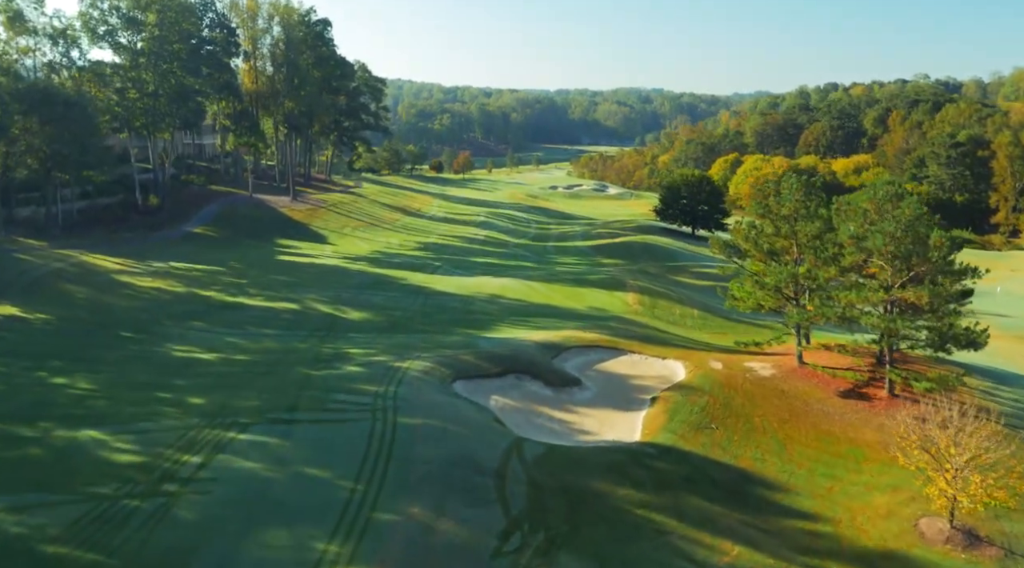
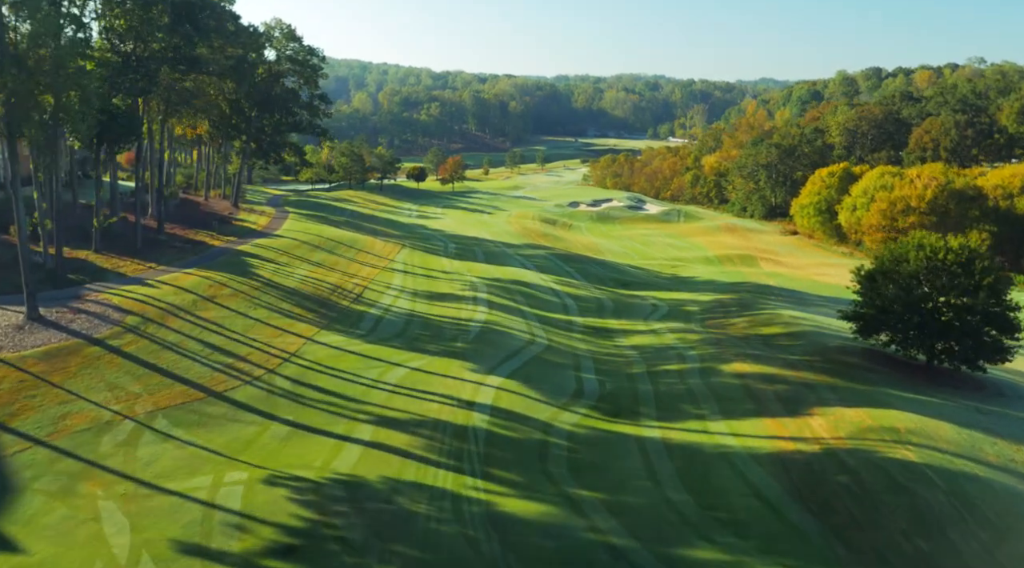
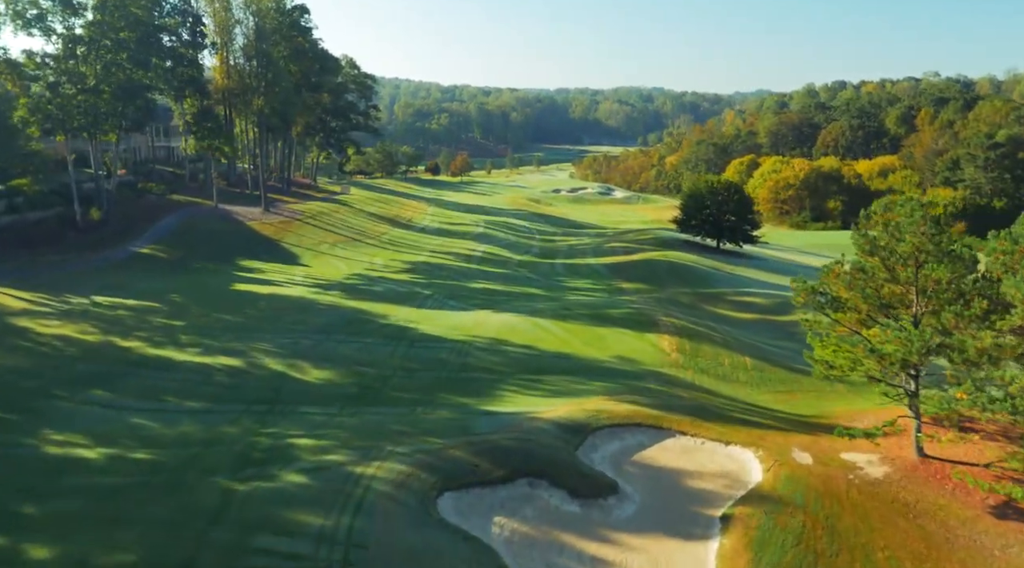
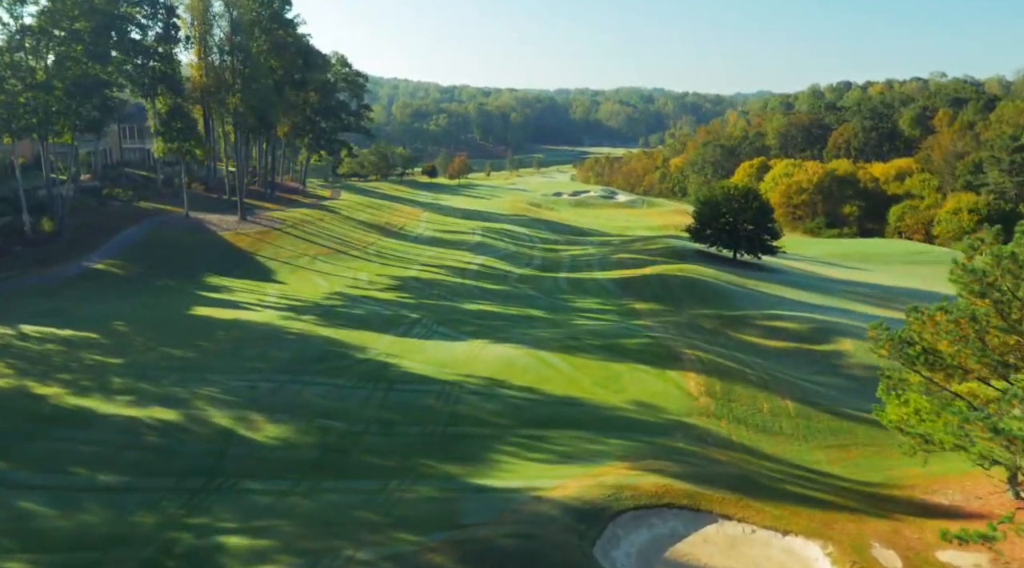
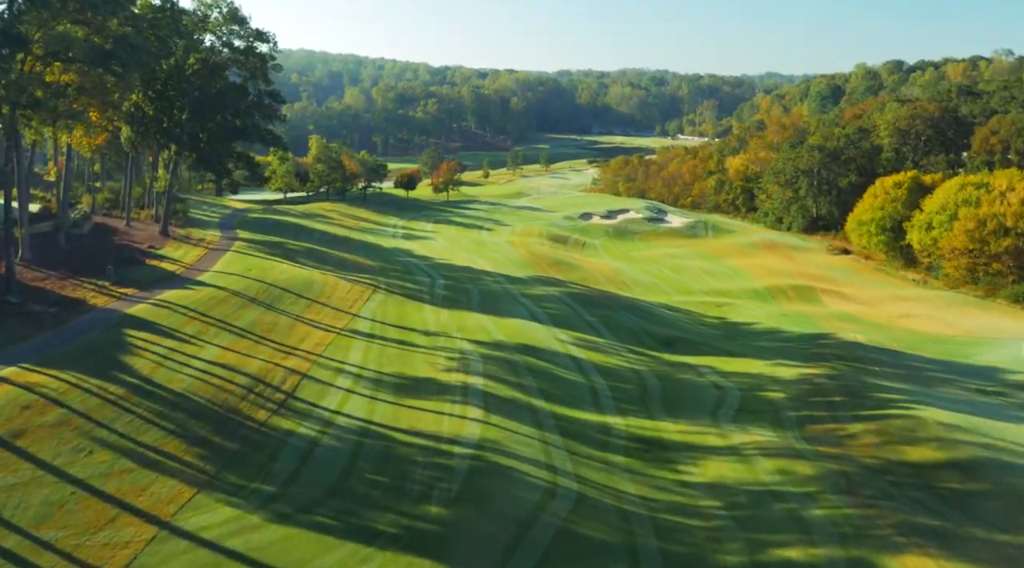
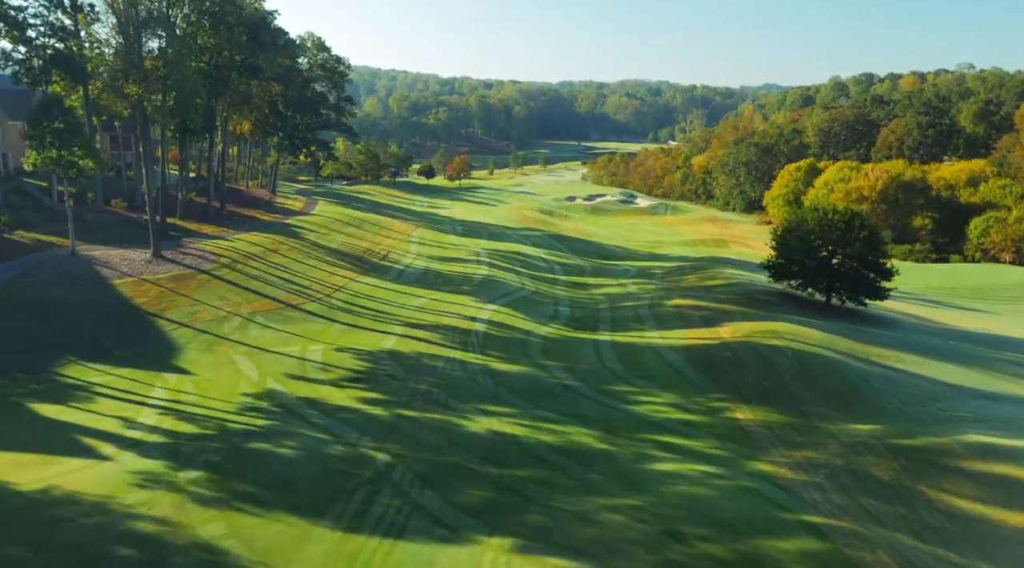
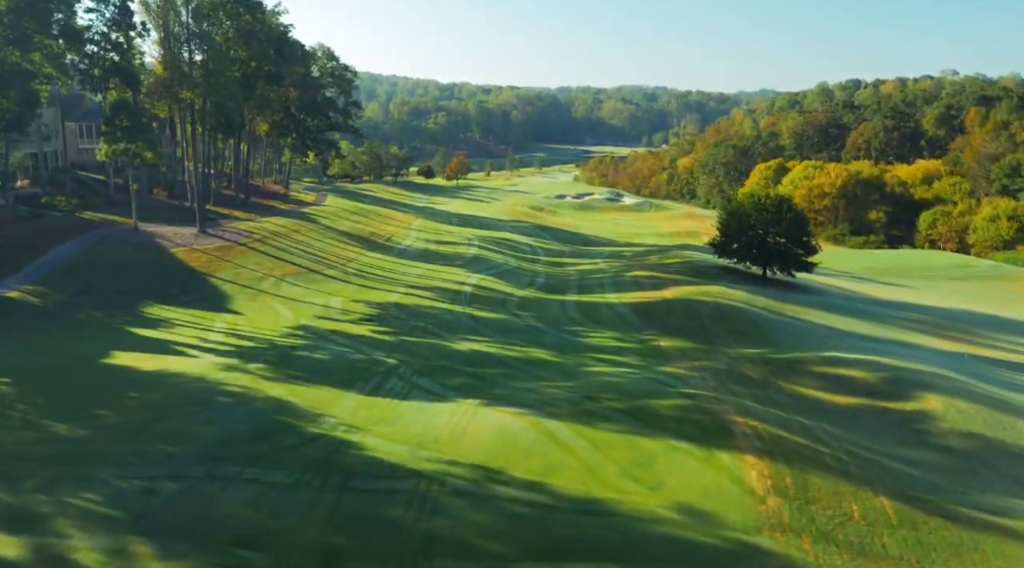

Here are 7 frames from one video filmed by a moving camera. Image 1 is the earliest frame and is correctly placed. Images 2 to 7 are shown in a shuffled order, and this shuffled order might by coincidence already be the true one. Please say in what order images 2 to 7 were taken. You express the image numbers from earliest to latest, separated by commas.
3, 4, 7, 6, 2, 5
